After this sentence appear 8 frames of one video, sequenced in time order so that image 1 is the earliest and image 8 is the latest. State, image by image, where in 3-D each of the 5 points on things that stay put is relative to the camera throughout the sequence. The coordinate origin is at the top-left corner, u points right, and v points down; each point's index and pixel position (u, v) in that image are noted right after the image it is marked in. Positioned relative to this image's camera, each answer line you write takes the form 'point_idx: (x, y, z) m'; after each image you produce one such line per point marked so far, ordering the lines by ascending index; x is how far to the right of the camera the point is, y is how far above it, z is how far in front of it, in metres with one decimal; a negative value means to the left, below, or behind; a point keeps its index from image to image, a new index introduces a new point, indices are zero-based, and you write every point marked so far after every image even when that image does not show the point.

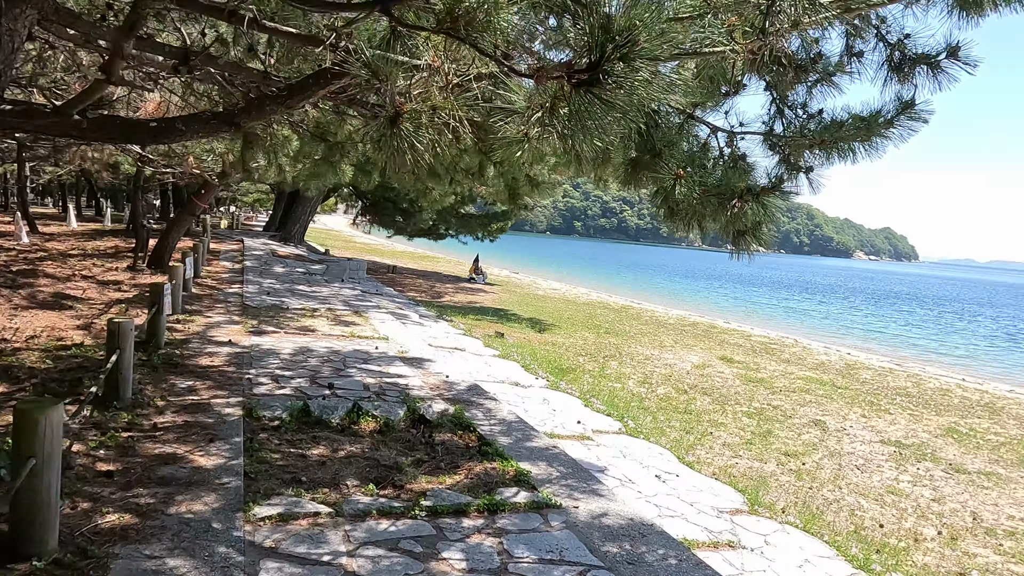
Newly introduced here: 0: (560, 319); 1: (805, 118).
0: (+1.2, -0.8, +17.1) m
1: (+1.7, +1.0, +3.9) m
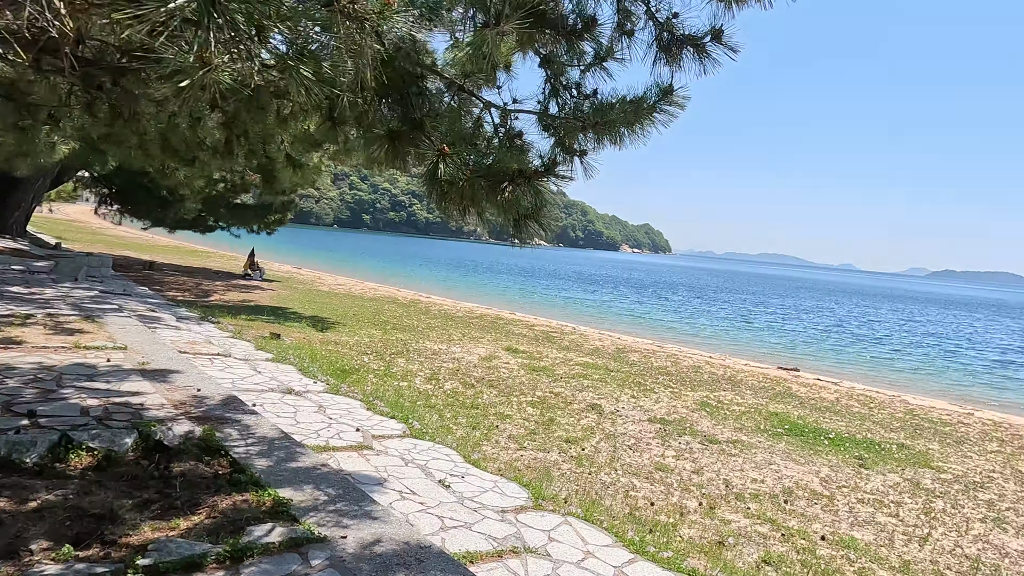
0: (-4.1, -0.7, +16.2) m
1: (+0.4, +1.1, +3.8) m
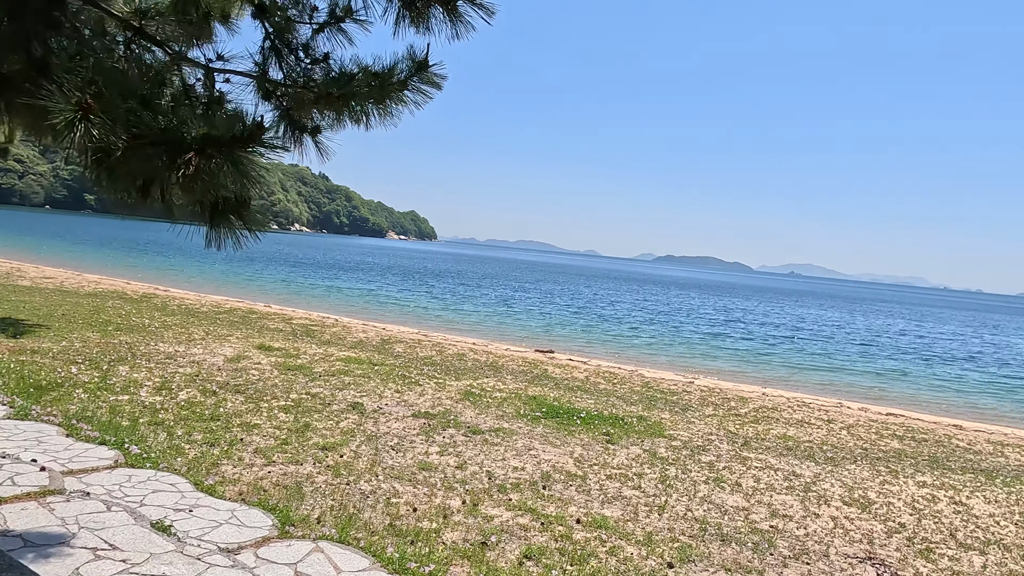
0: (-9.4, -0.6, +13.4) m
1: (-1.0, +1.1, +3.2) m
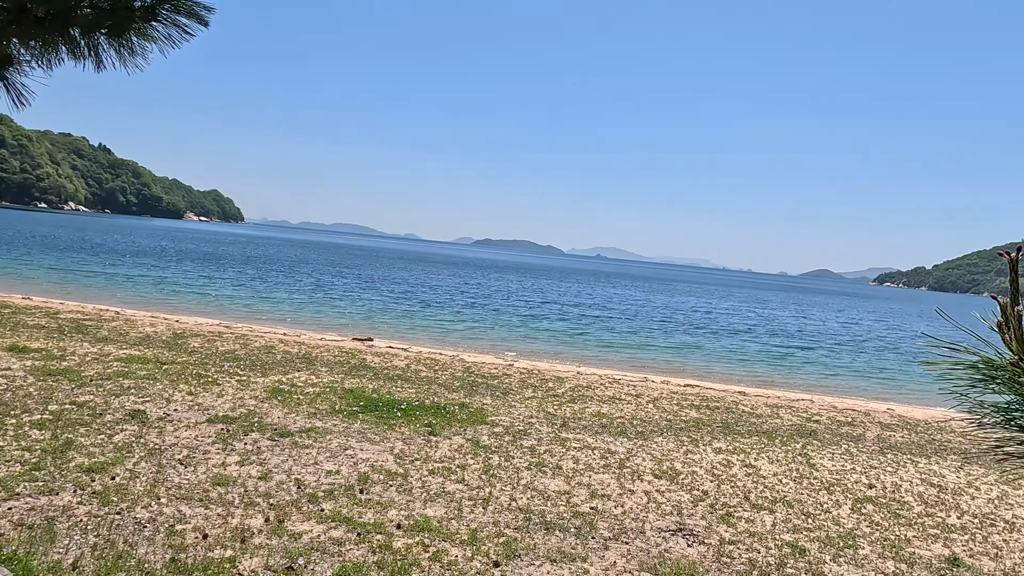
0: (-12.6, -0.5, +10.0) m
1: (-1.8, +1.1, +2.4) m
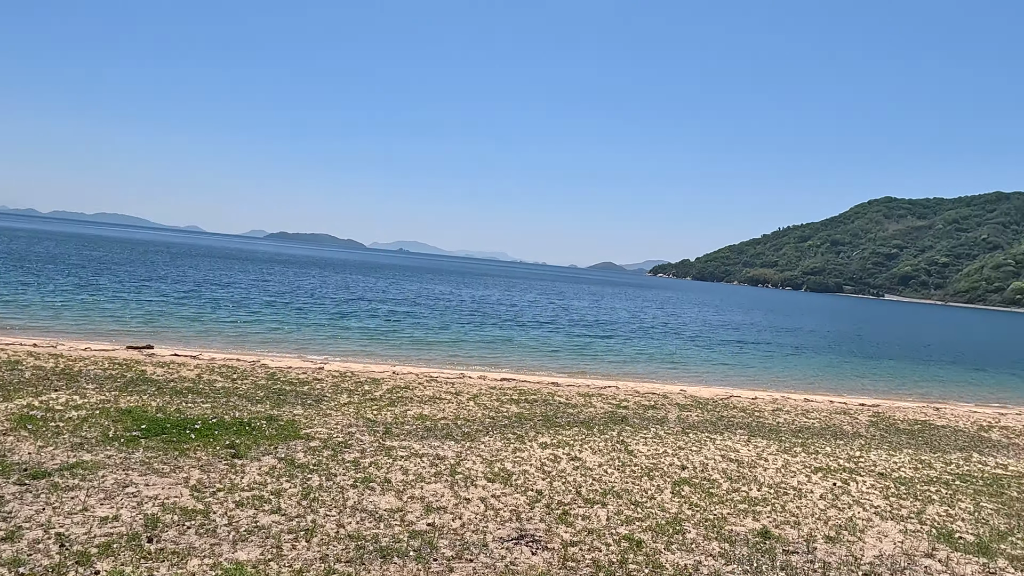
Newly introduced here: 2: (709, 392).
0: (-14.6, -0.7, +5.4) m
1: (-2.0, +1.0, +1.3) m
2: (+4.9, -2.6, +16.6) m
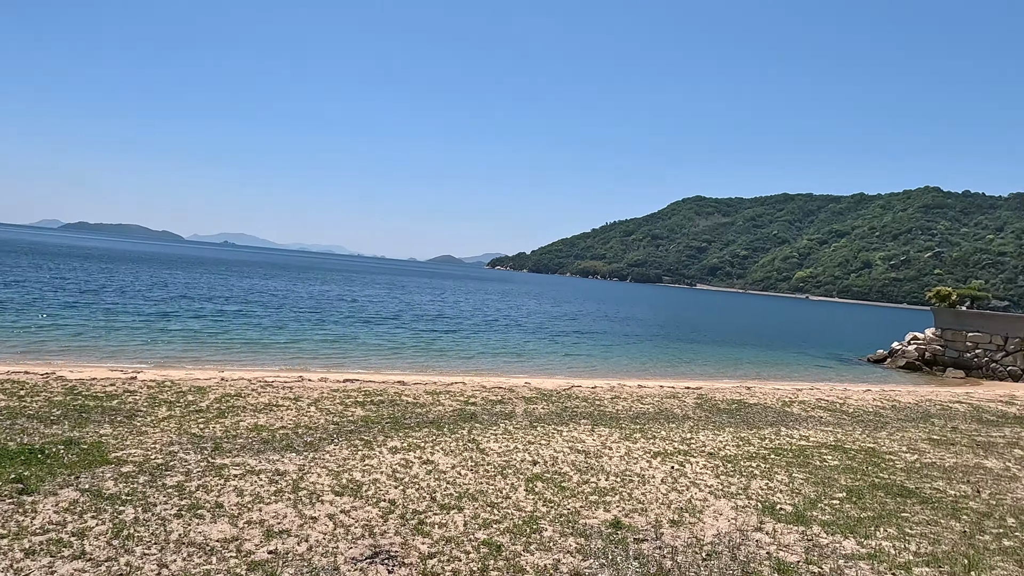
0: (-15.3, -0.9, +1.5) m
1: (-2.1, +1.0, +0.5) m
2: (+1.0, -2.5, +17.0) m
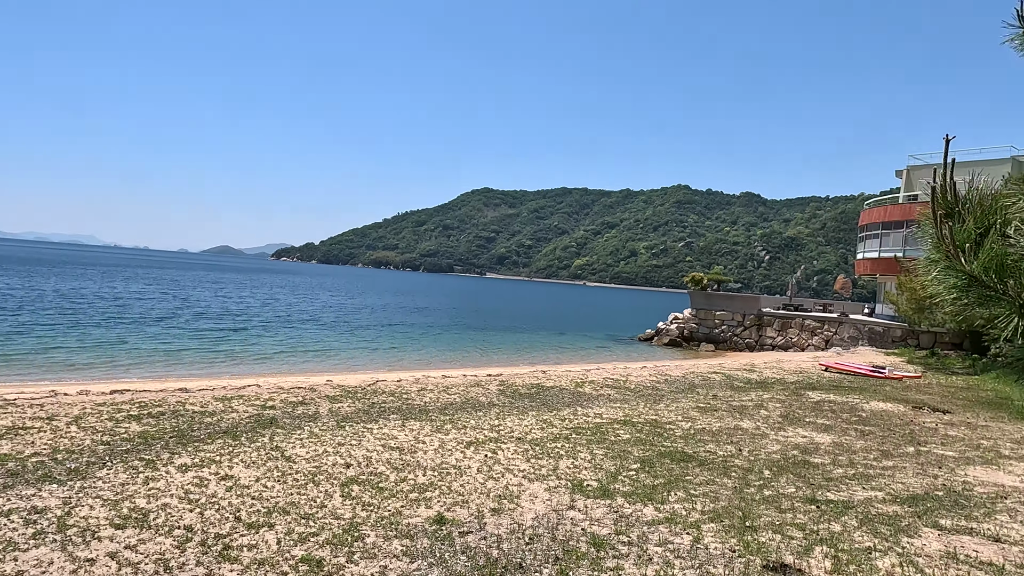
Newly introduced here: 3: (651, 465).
0: (-14.8, -1.2, -3.3) m
1: (-1.9, +0.9, -0.3) m
2: (-3.9, -2.3, +16.4) m
3: (+2.0, -2.5, +9.5) m
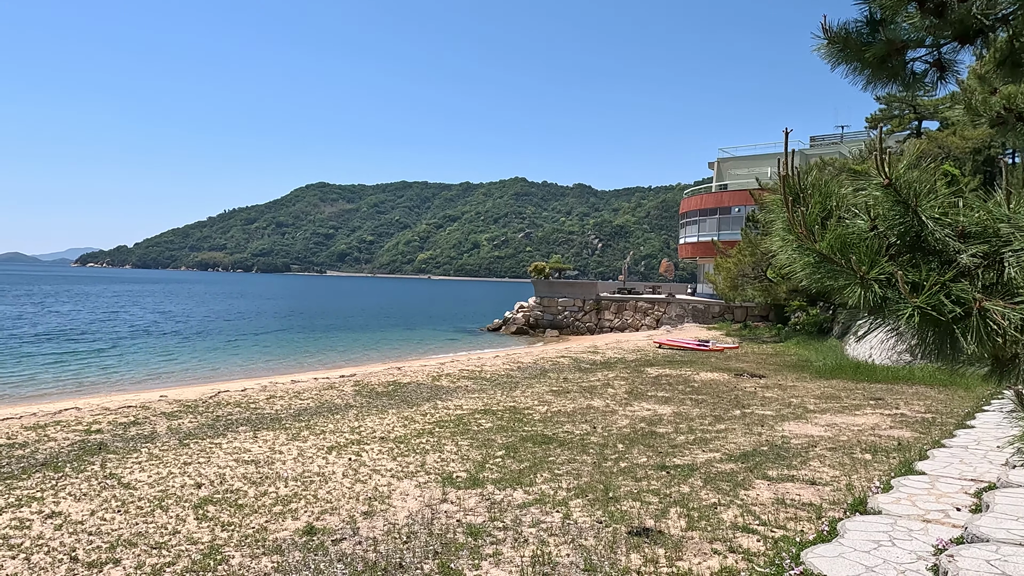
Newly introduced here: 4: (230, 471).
0: (-13.3, -2.0, -6.6) m
1: (-1.7, +0.8, -0.7) m
2: (-7.3, -2.4, +15.2) m
3: (+0.1, -2.4, +9.7) m
4: (-3.6, -2.3, +8.5) m
